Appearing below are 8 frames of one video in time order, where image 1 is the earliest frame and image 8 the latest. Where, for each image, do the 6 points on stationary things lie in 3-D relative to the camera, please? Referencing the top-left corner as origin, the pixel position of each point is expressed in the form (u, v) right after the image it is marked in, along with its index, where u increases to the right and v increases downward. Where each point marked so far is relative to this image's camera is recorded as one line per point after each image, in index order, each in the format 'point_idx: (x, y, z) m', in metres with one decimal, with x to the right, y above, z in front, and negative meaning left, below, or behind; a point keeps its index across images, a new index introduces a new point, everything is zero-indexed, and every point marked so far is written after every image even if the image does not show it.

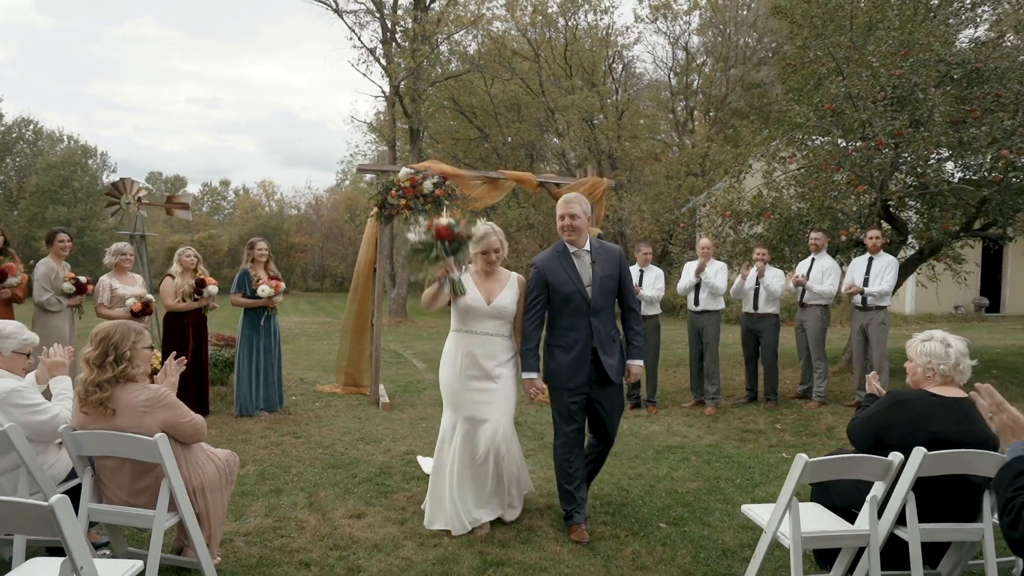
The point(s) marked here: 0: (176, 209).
0: (-3.9, +0.9, +9.7) m
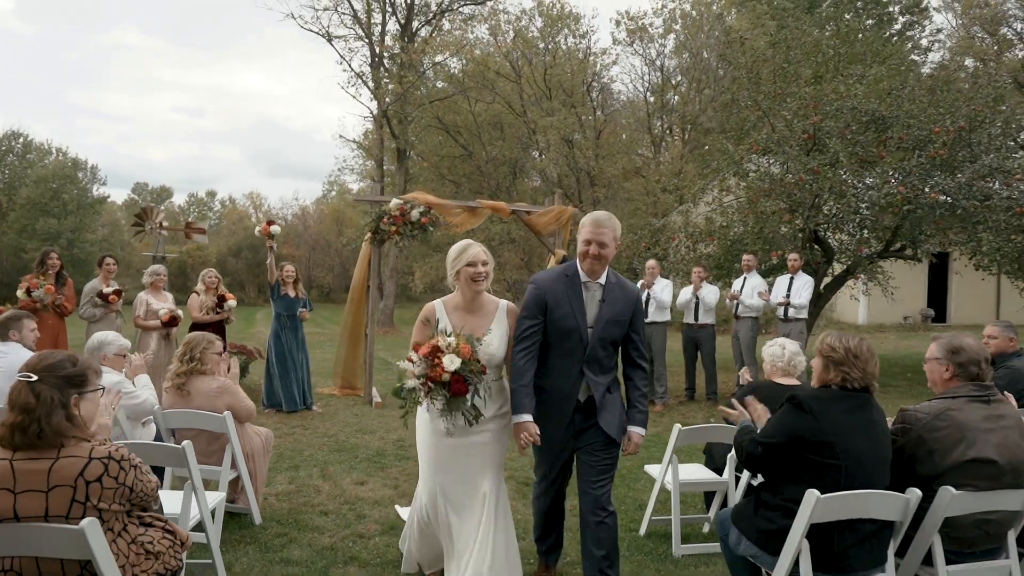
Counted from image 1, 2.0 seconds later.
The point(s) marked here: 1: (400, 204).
0: (-4.2, +0.7, +11.0) m
1: (-1.3, +1.0, +9.4) m
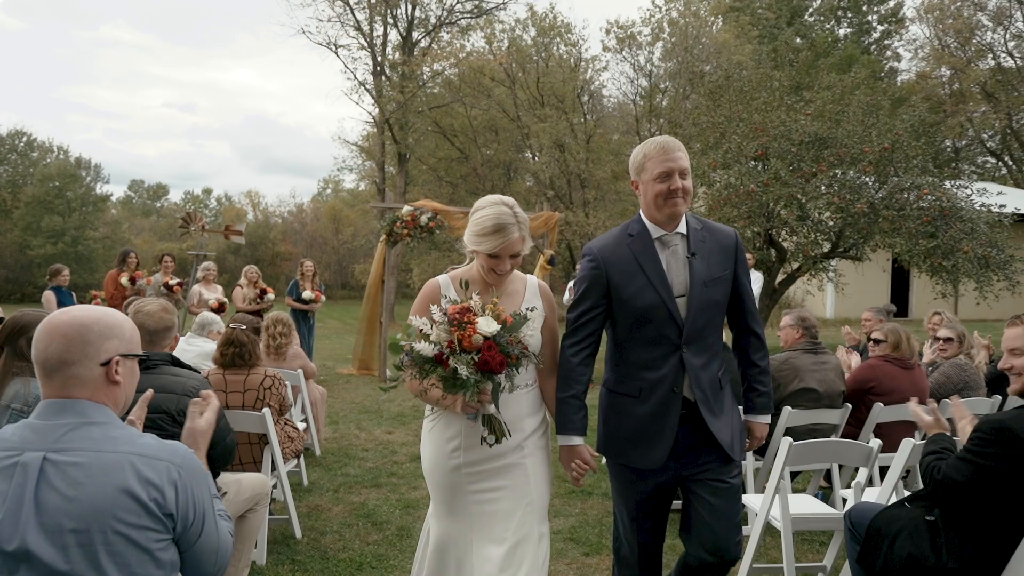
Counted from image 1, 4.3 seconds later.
0: (-4.3, +0.8, +12.6) m
1: (-1.4, +1.0, +11.1) m
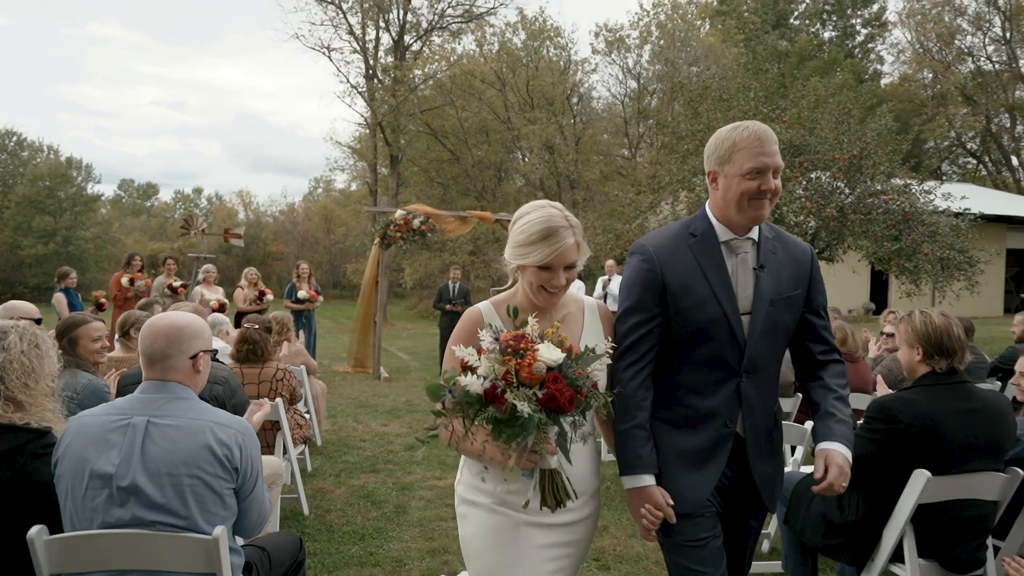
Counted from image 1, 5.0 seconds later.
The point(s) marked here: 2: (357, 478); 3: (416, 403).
0: (-4.5, +0.8, +13.1) m
1: (-1.5, +1.0, +11.6) m
2: (-1.1, -1.4, +5.9) m
3: (-1.1, -1.4, +9.6) m
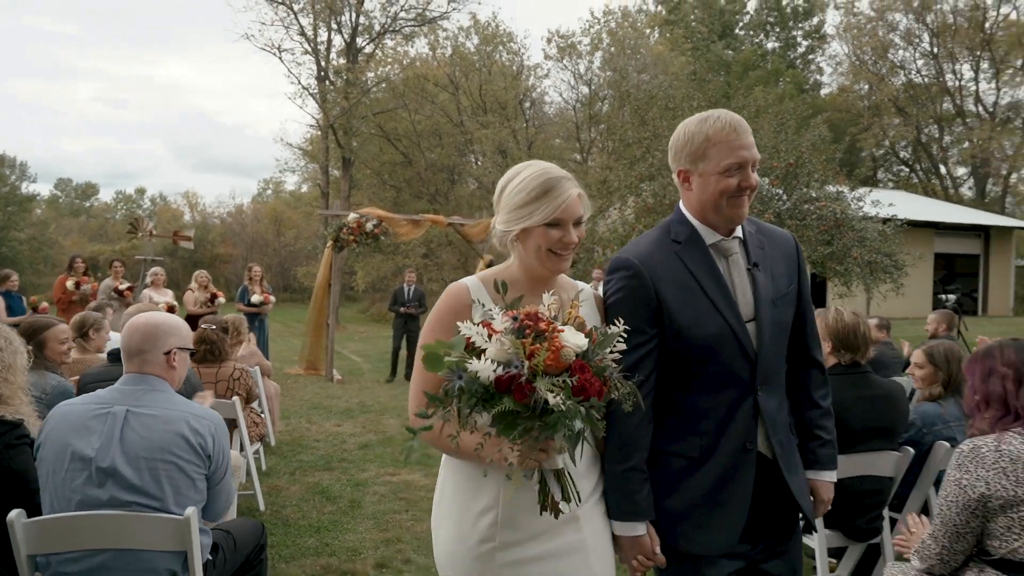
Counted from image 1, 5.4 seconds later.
0: (-5.3, +0.8, +13.1) m
1: (-2.2, +1.0, +11.7) m
2: (-1.5, -1.4, +6.0) m
3: (-1.7, -1.4, +9.8) m
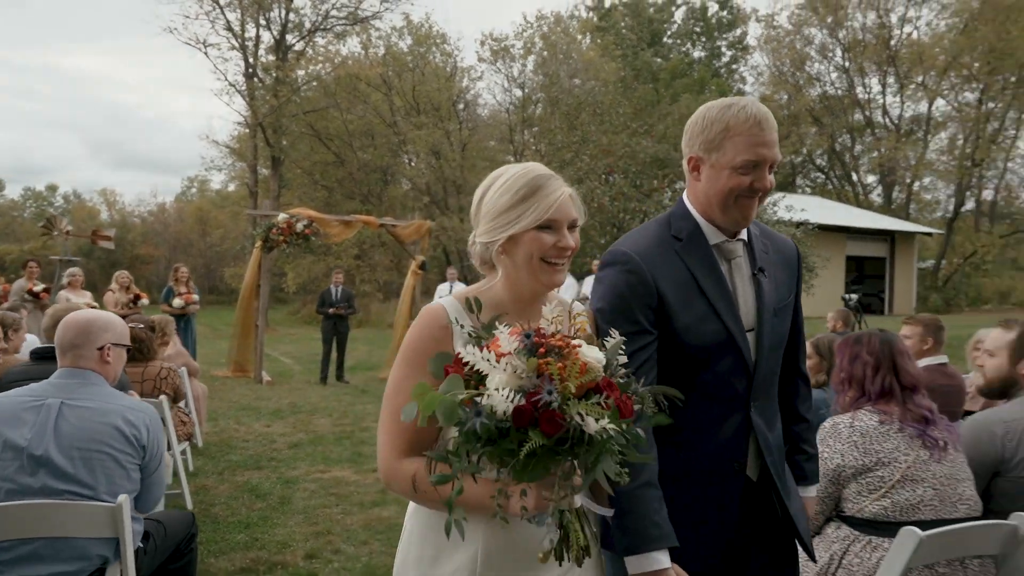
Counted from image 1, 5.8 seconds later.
0: (-6.4, +0.8, +12.7) m
1: (-3.2, +1.0, +11.6) m
2: (-2.0, -1.4, +6.0) m
3: (-2.5, -1.4, +9.7) m
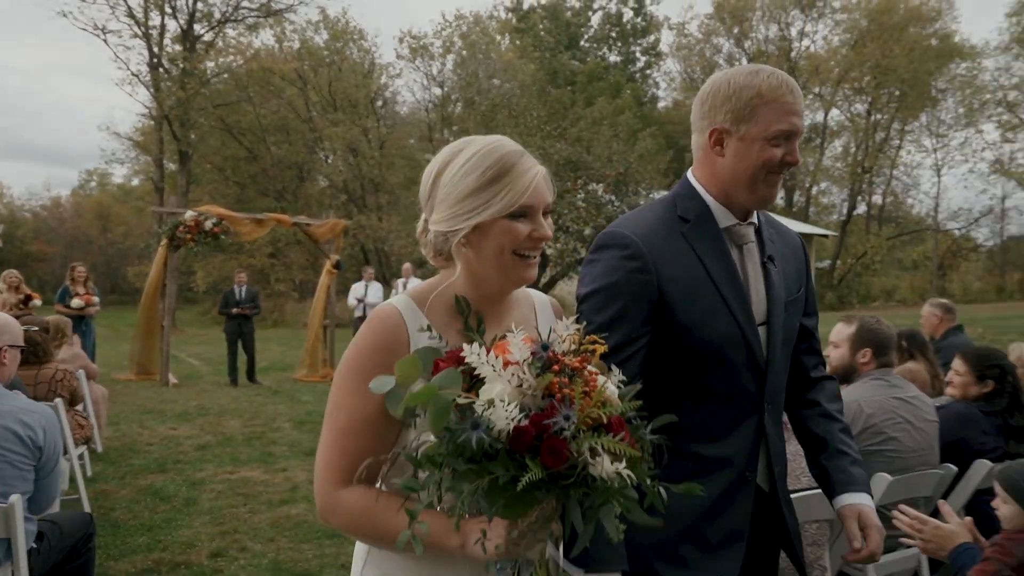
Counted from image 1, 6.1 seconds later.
0: (-7.6, +0.8, +12.1) m
1: (-4.4, +1.0, +11.4) m
2: (-2.7, -1.4, +5.9) m
3: (-3.6, -1.4, +9.5) m
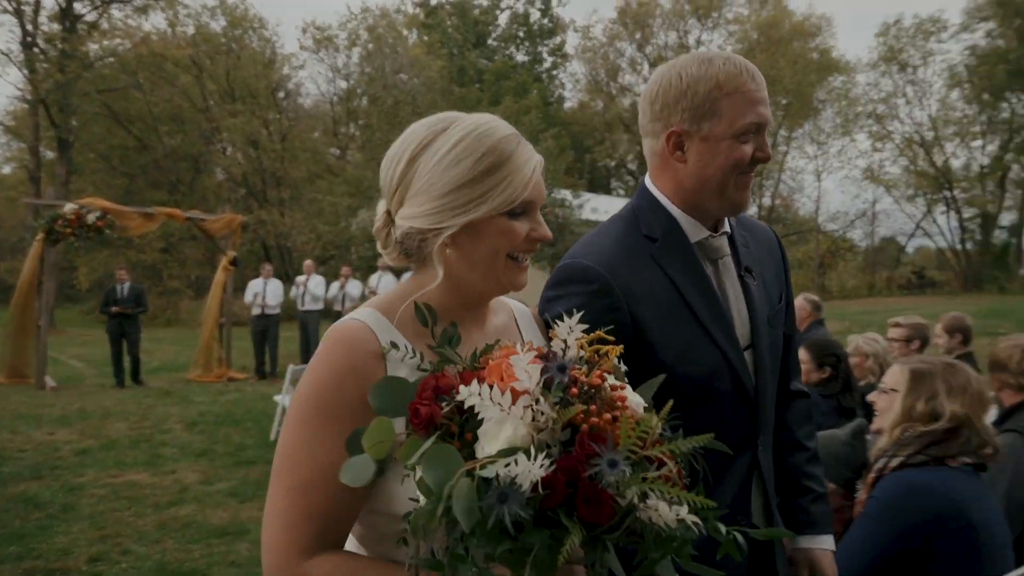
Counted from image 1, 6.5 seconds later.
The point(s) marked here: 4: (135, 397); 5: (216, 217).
0: (-9.0, +0.9, +11.1) m
1: (-5.7, +1.1, +10.7) m
2: (-3.4, -1.4, +5.5) m
3: (-4.7, -1.3, +9.0) m
4: (-4.7, -1.4, +10.3) m
5: (-4.7, +1.1, +12.9) m
